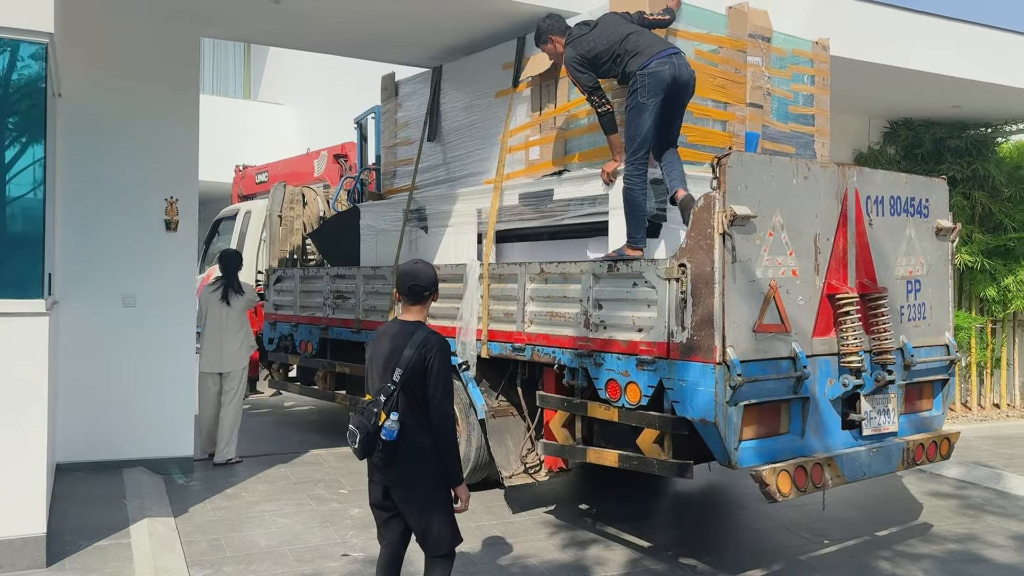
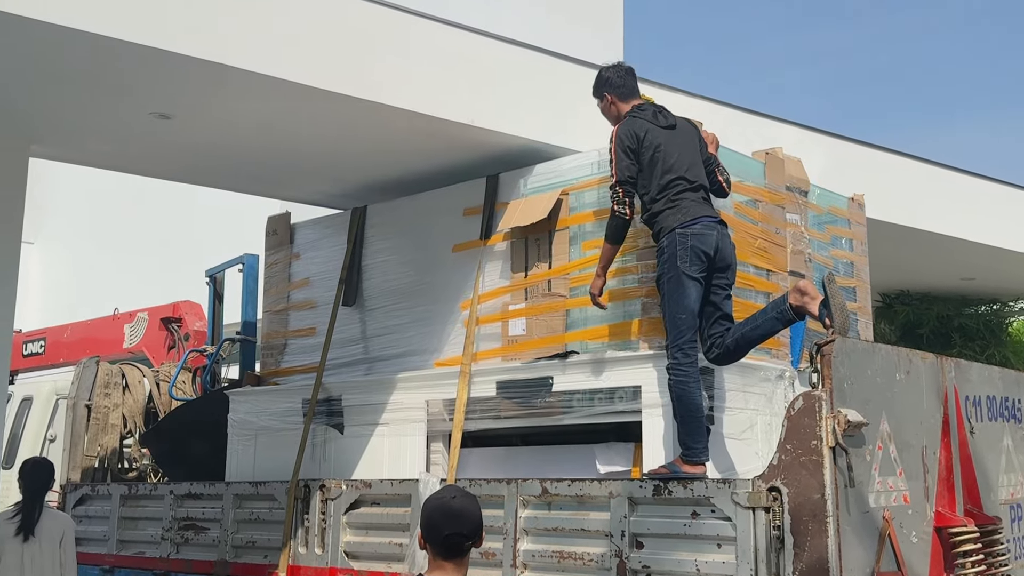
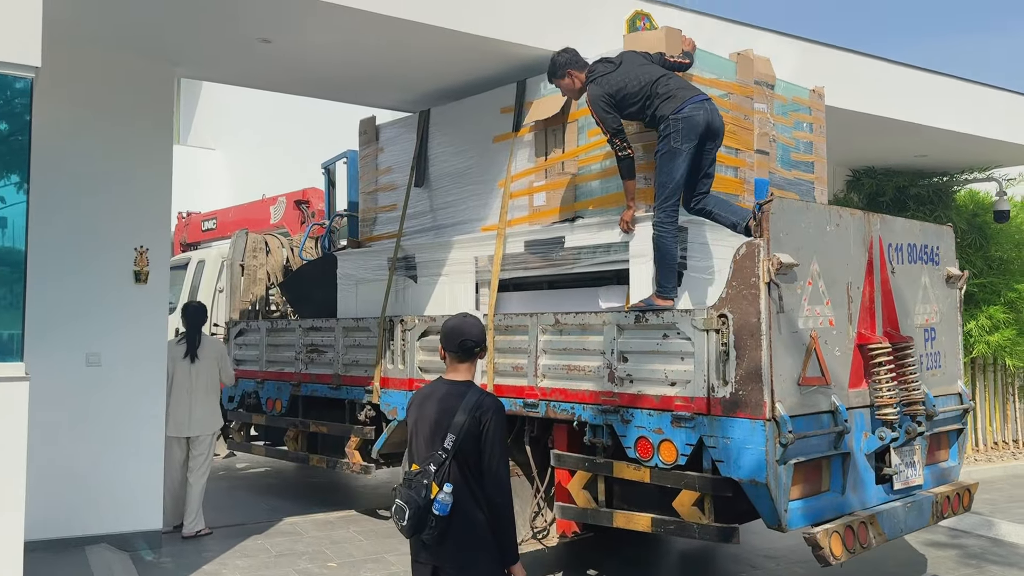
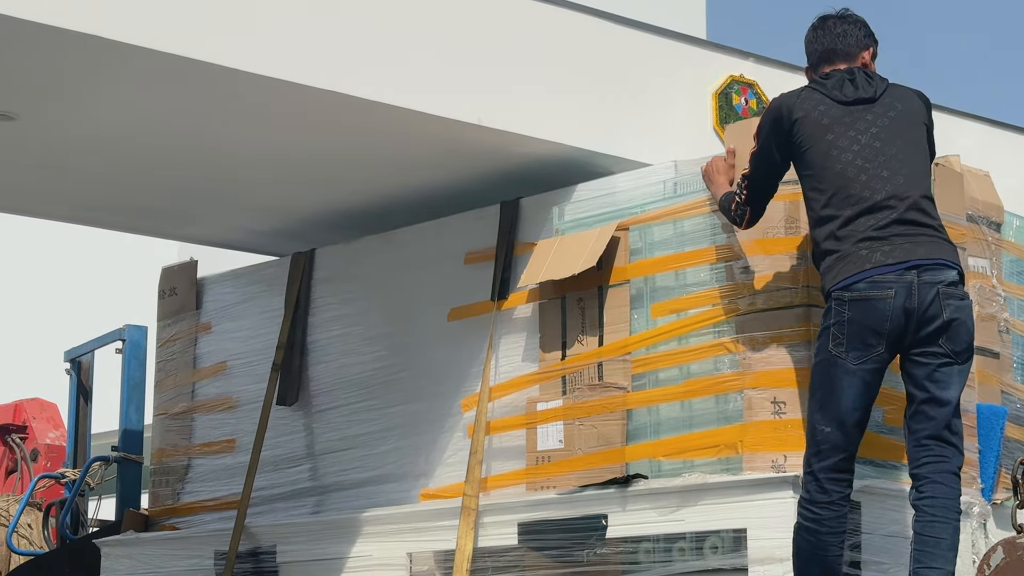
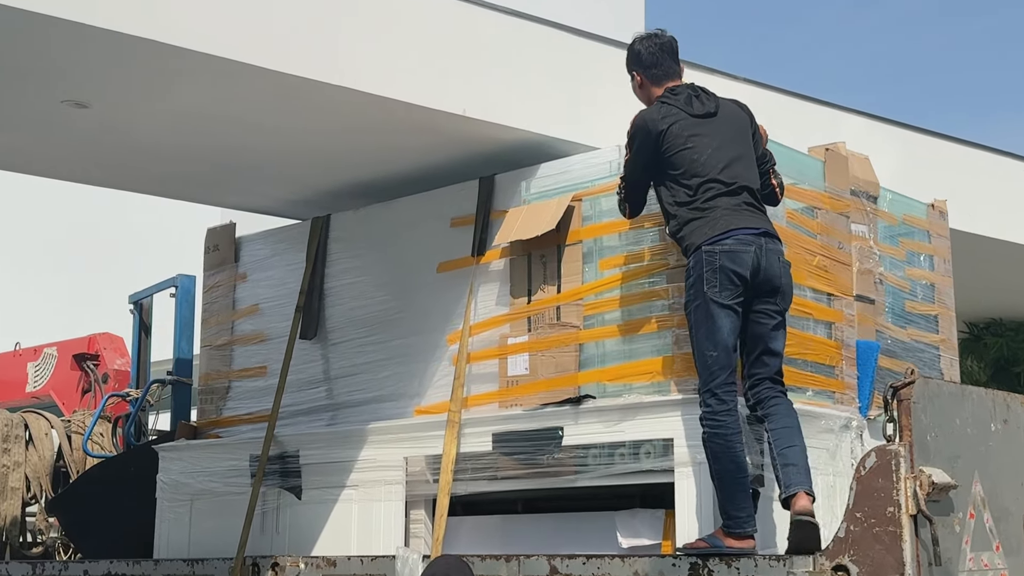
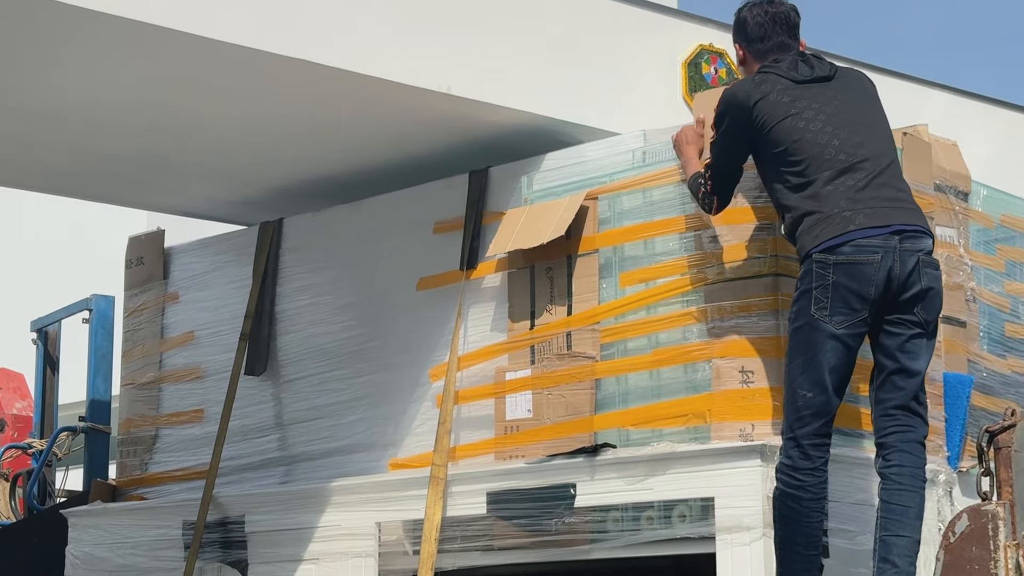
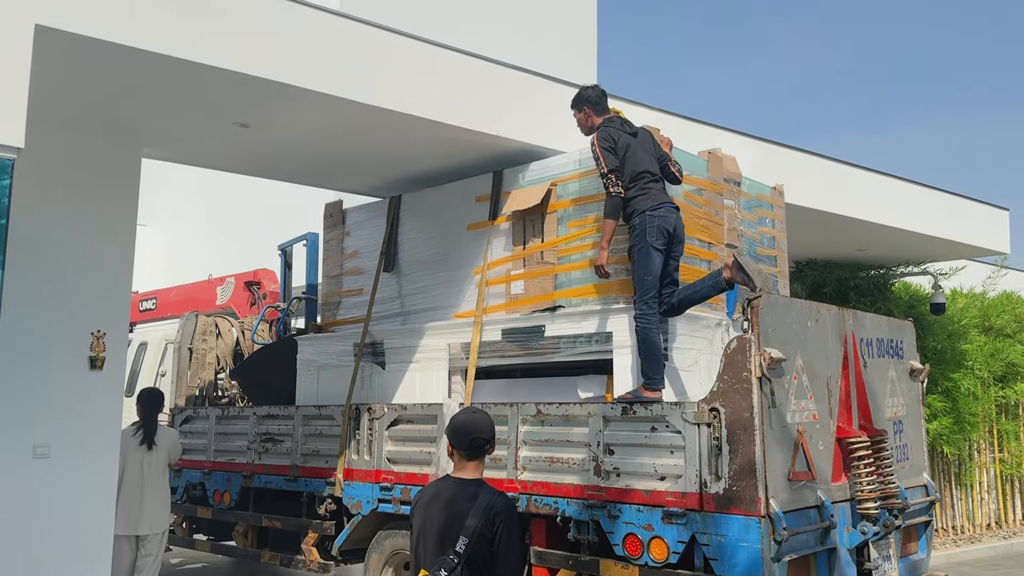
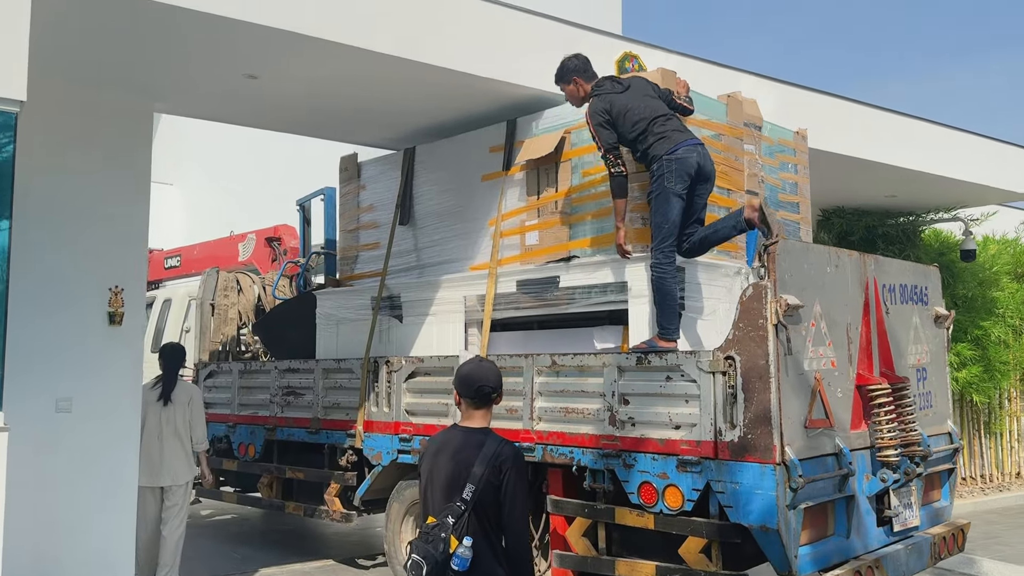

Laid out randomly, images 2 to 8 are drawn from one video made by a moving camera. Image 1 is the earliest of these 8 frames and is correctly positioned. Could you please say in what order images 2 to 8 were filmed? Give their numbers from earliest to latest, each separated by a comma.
3, 8, 7, 2, 5, 6, 4
